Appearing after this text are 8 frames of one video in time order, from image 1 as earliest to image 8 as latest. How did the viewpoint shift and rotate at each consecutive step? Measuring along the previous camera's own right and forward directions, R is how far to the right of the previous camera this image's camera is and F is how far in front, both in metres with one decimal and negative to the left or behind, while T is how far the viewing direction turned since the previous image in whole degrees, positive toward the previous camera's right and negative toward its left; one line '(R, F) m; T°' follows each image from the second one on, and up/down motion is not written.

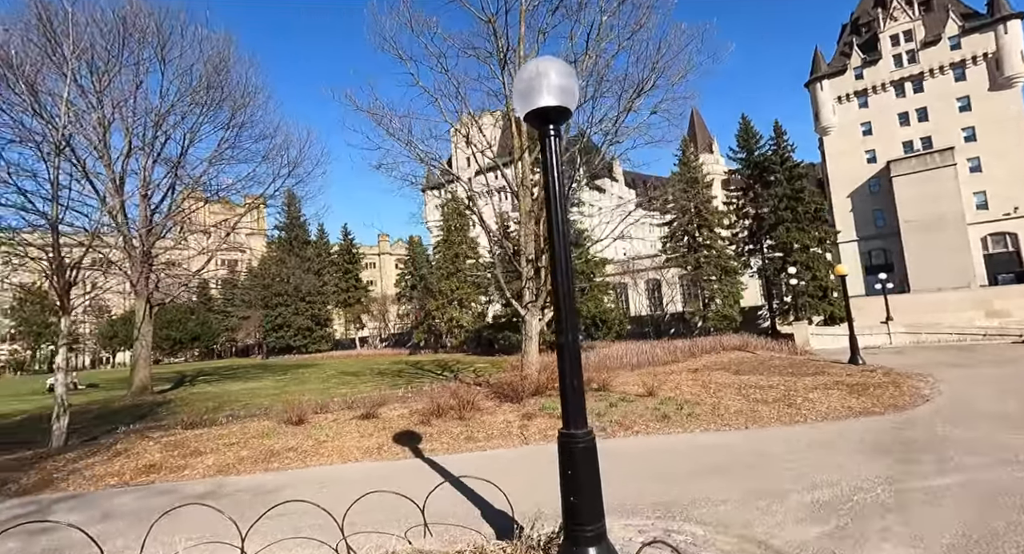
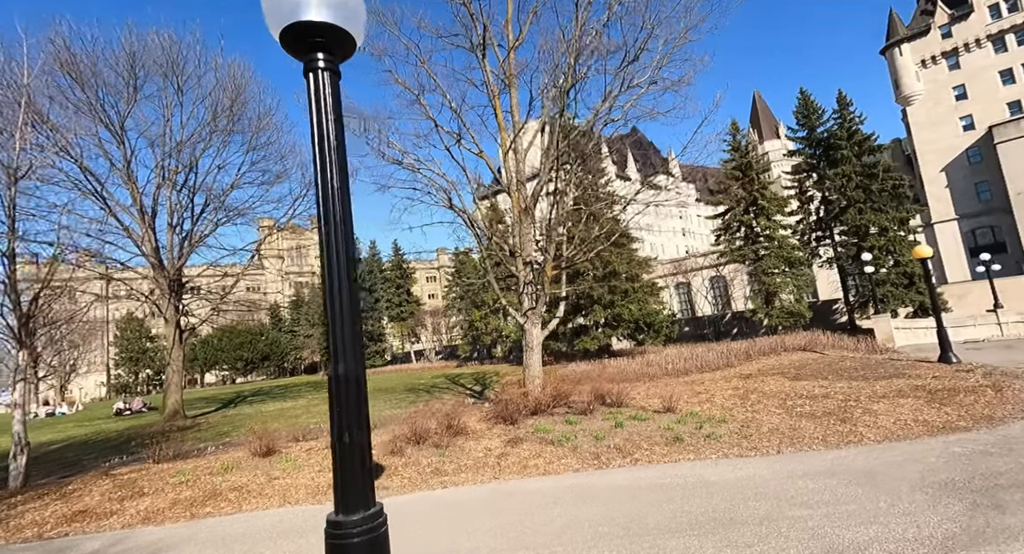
(+1.3, +1.3) m; -7°
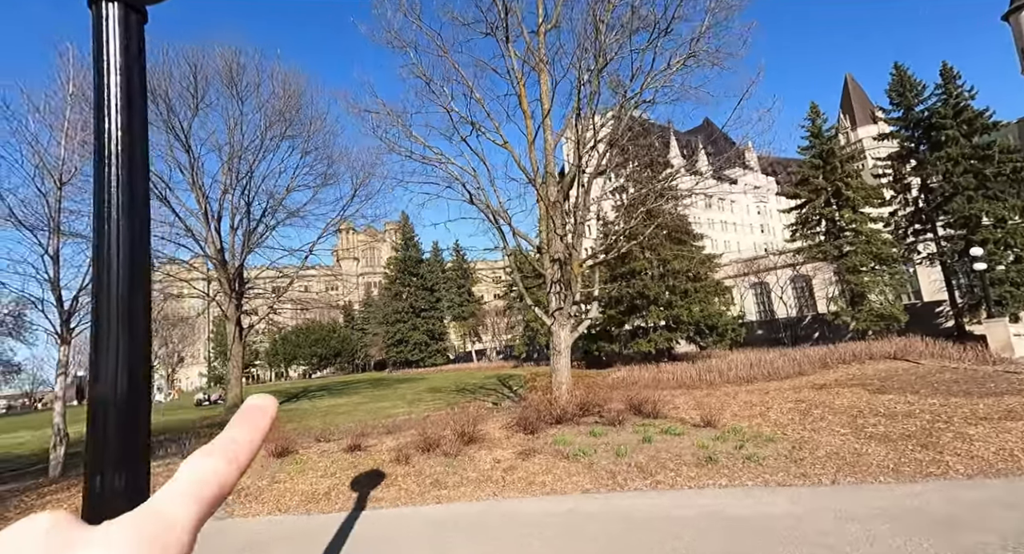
(+0.8, +0.7) m; -7°
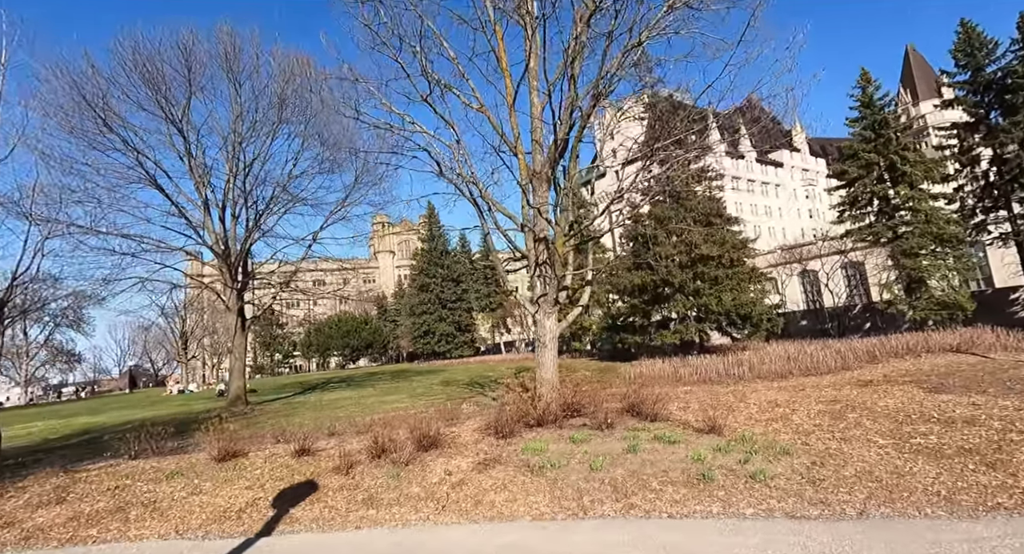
(+0.9, +1.2) m; -4°
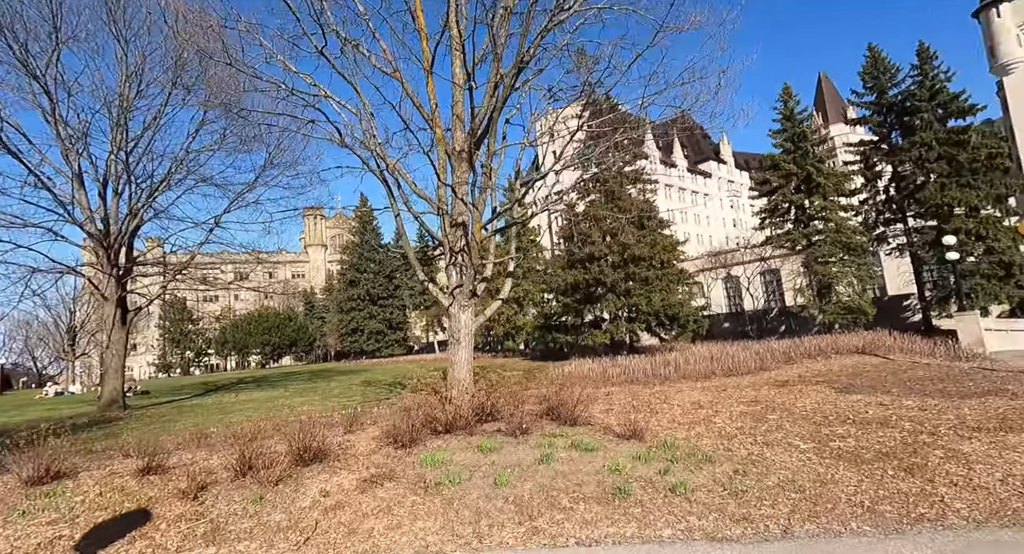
(+0.3, +0.7) m; +6°
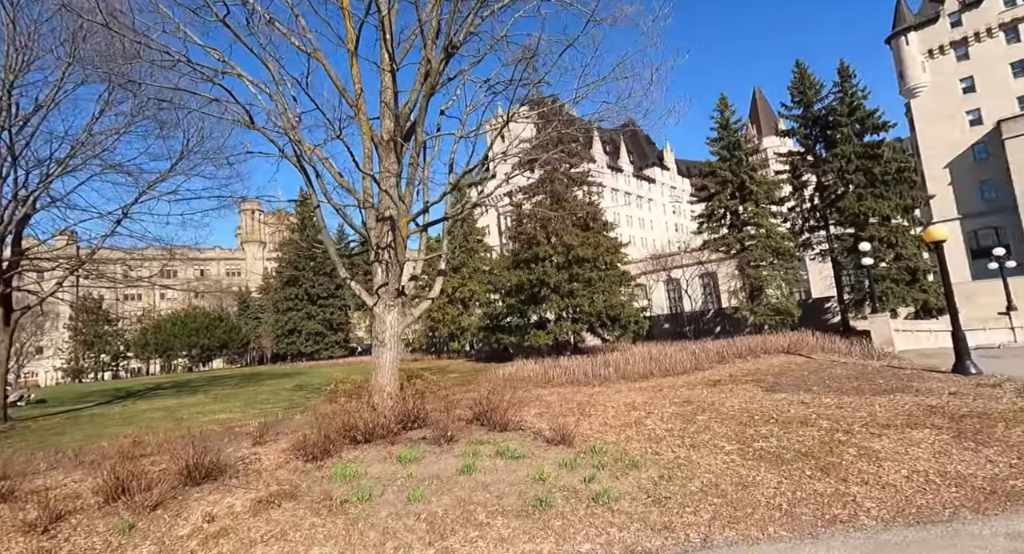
(+0.2, +0.3) m; +5°
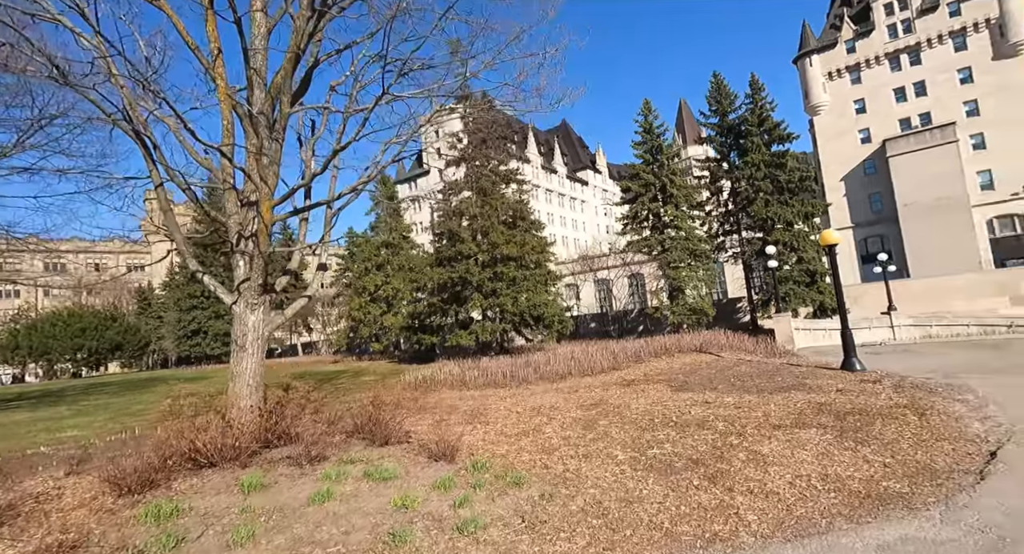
(+0.6, +0.6) m; +6°
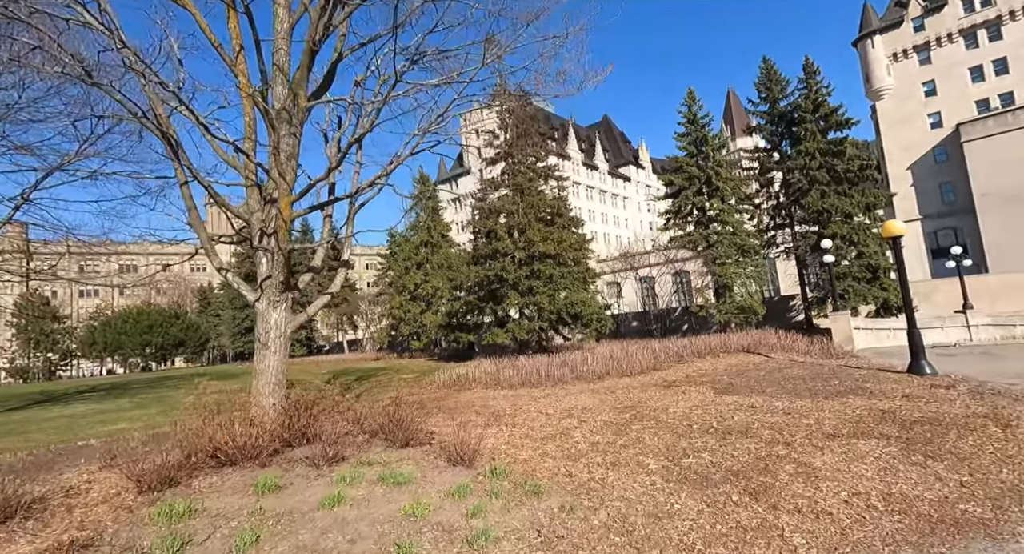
(+0.2, +0.3) m; -4°
